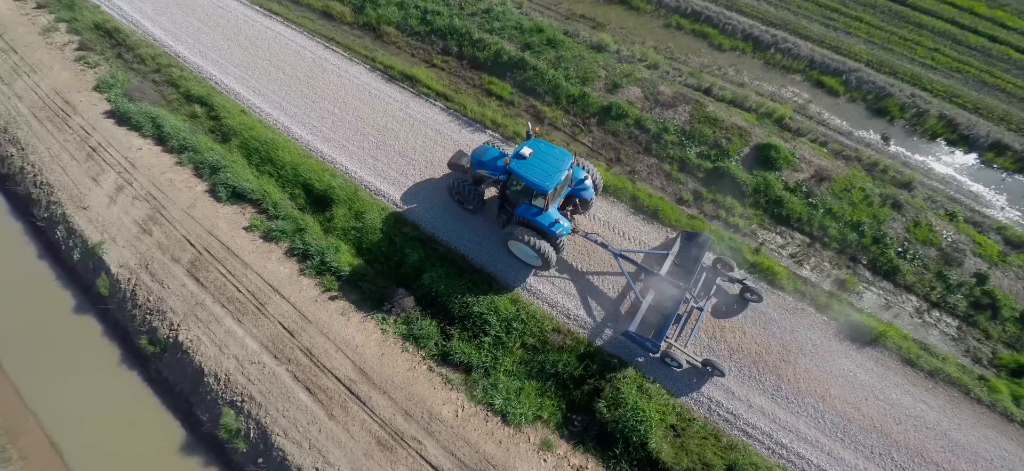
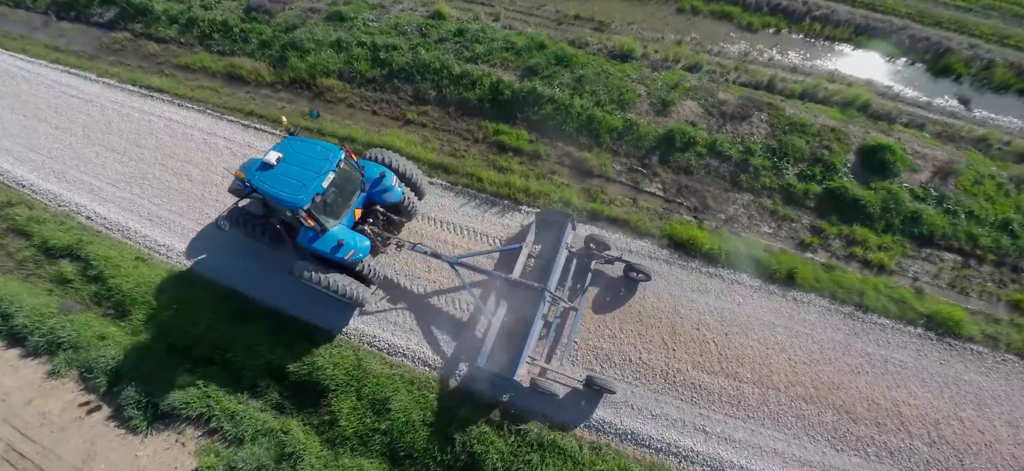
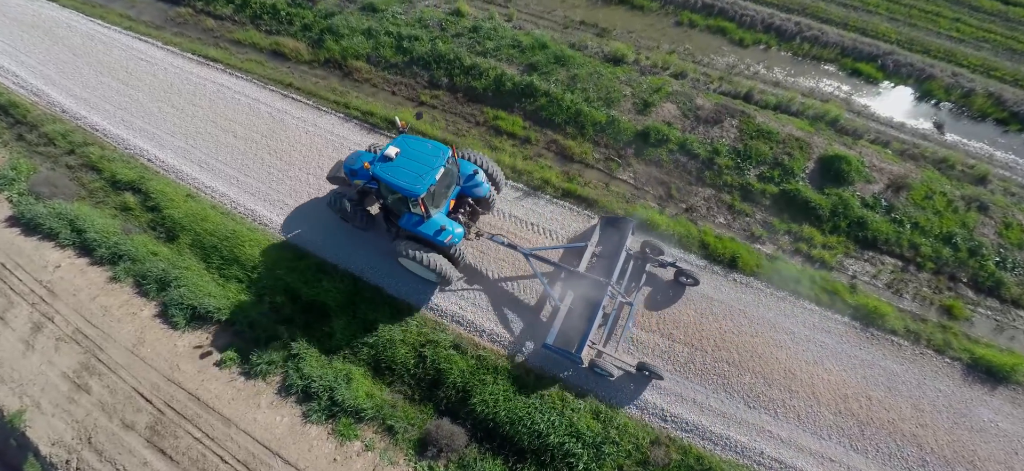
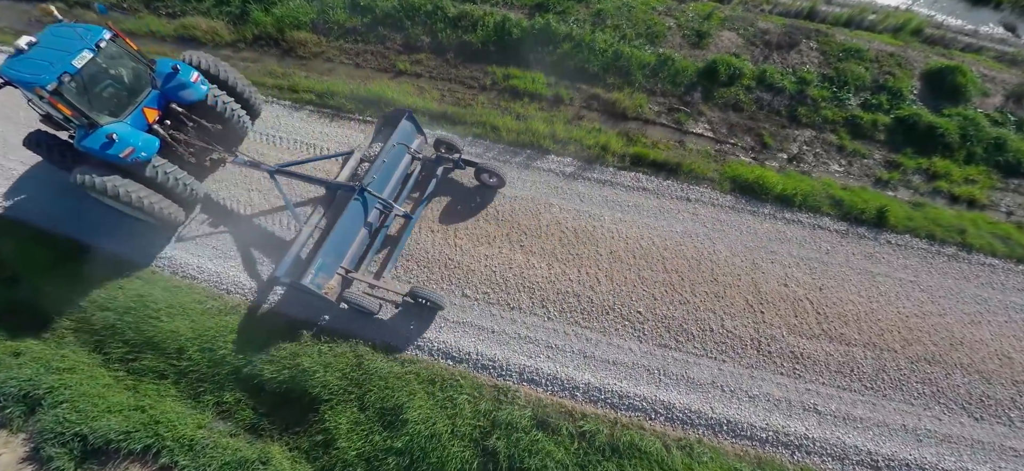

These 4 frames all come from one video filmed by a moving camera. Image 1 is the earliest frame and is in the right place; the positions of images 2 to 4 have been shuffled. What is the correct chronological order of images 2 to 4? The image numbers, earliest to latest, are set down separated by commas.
3, 2, 4
